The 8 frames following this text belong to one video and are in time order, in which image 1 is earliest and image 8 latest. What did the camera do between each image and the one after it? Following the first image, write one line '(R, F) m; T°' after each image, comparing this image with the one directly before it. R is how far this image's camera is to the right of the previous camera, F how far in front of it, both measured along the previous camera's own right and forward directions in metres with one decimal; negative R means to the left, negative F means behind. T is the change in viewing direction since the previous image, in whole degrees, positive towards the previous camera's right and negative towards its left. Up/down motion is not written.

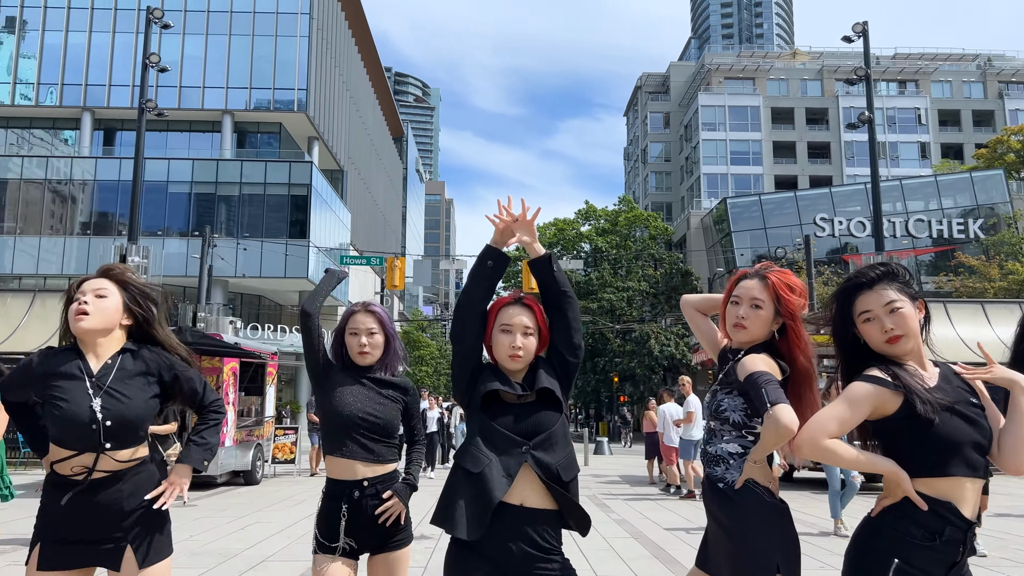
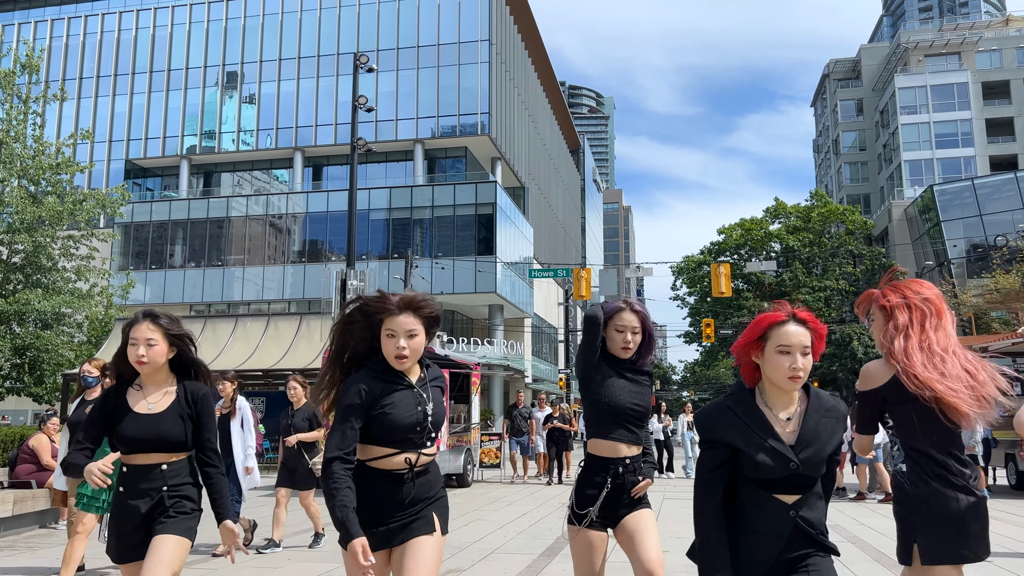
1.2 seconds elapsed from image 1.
(-0.1, -0.5) m; -13°
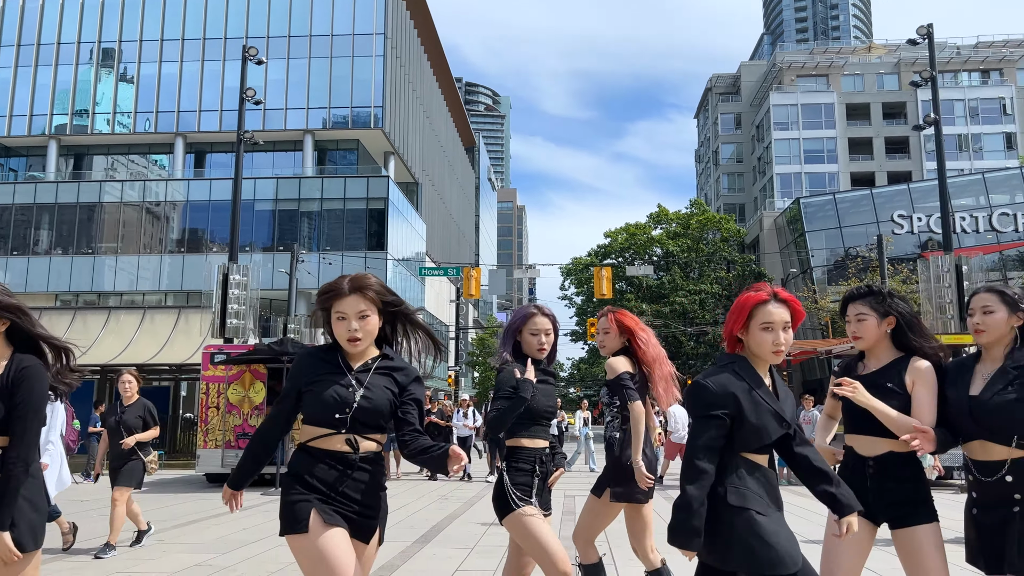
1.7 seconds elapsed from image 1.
(+0.1, -0.5) m; +8°
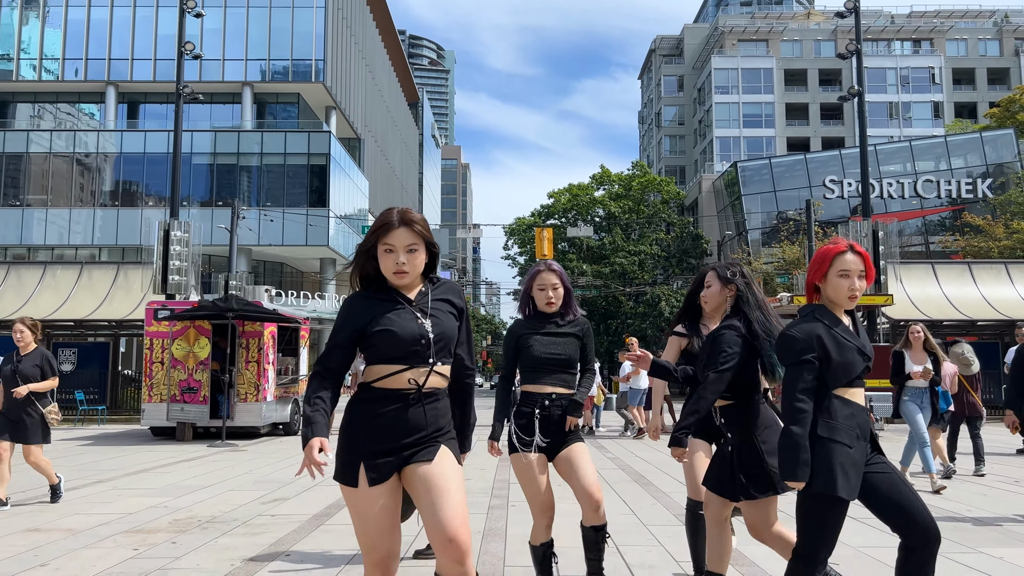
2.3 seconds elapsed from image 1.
(0.0, -0.5) m; +4°
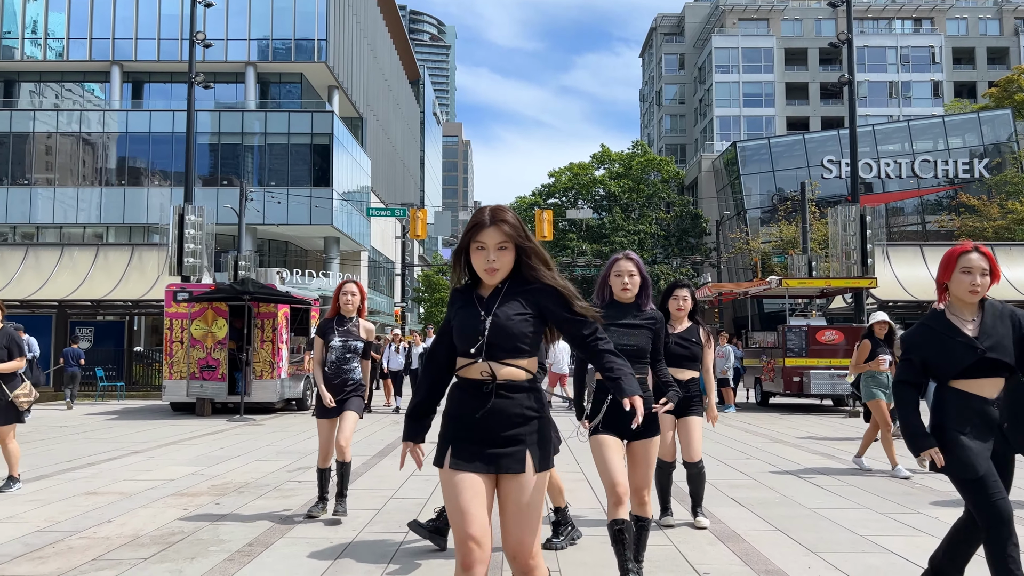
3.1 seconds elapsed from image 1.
(0.0, -0.8) m; 0°
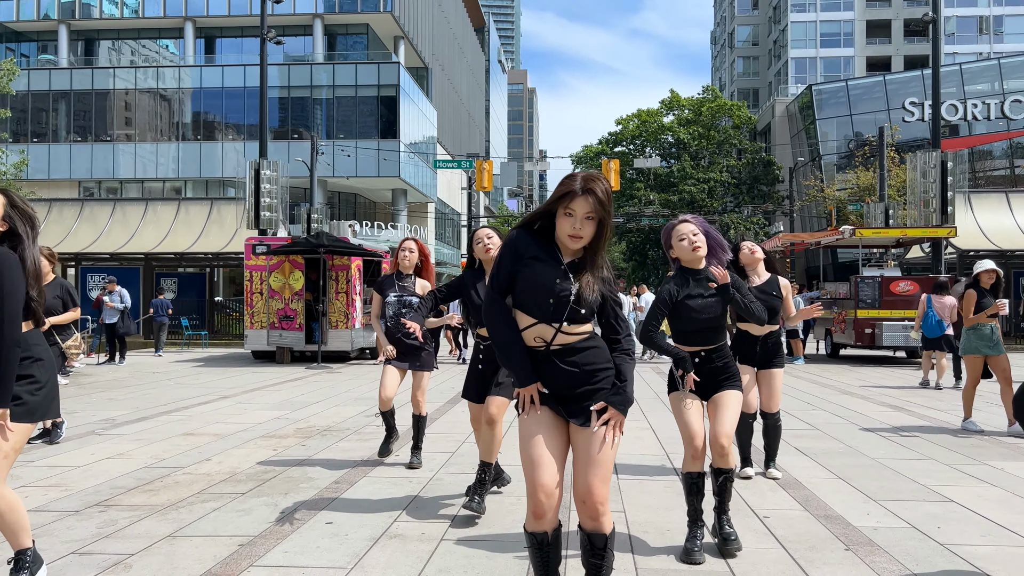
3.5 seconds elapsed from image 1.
(0.0, -0.2) m; -5°
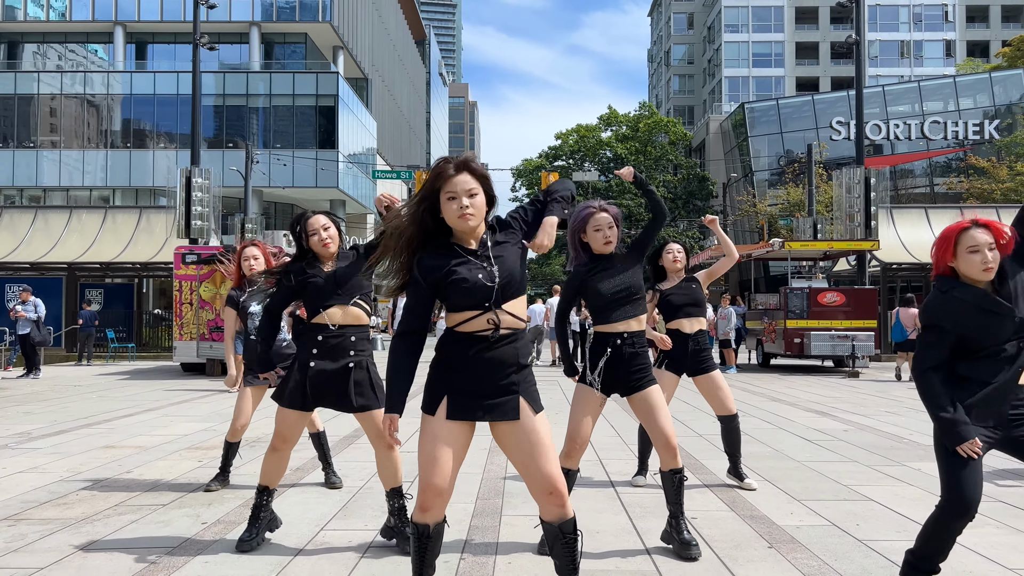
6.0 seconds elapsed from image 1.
(+0.1, 0.0) m; +4°
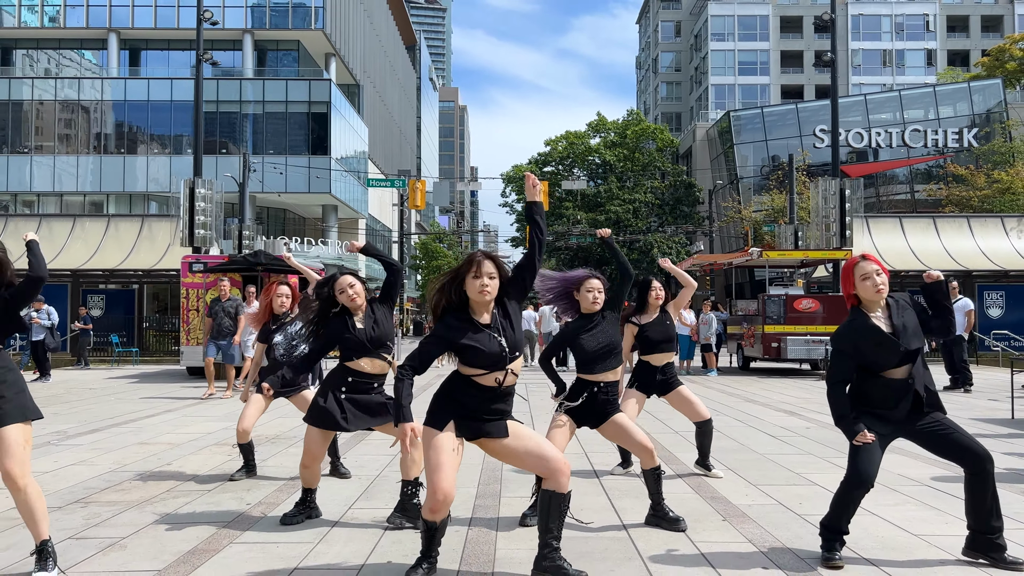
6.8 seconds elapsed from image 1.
(-0.1, -0.9) m; +1°
